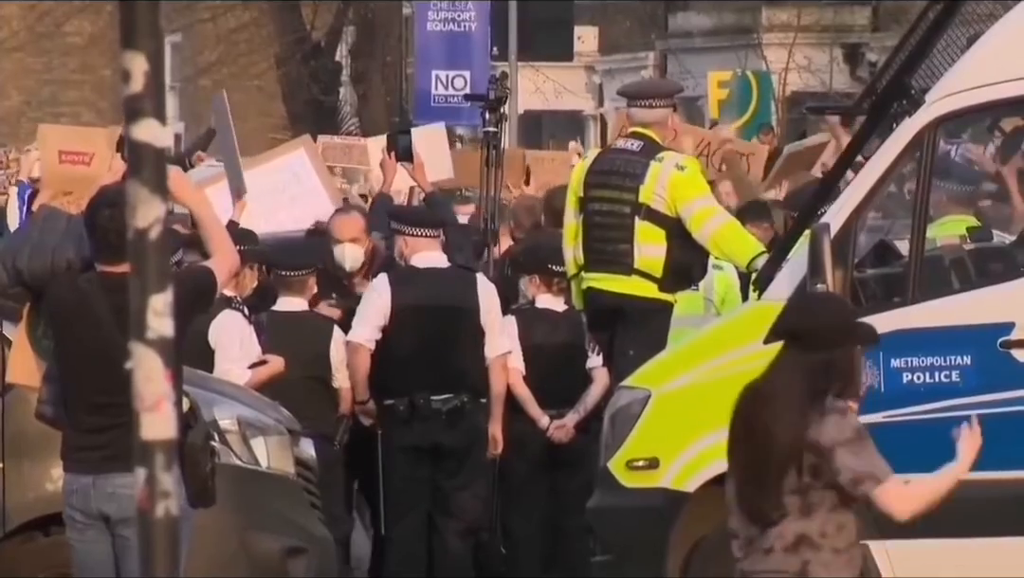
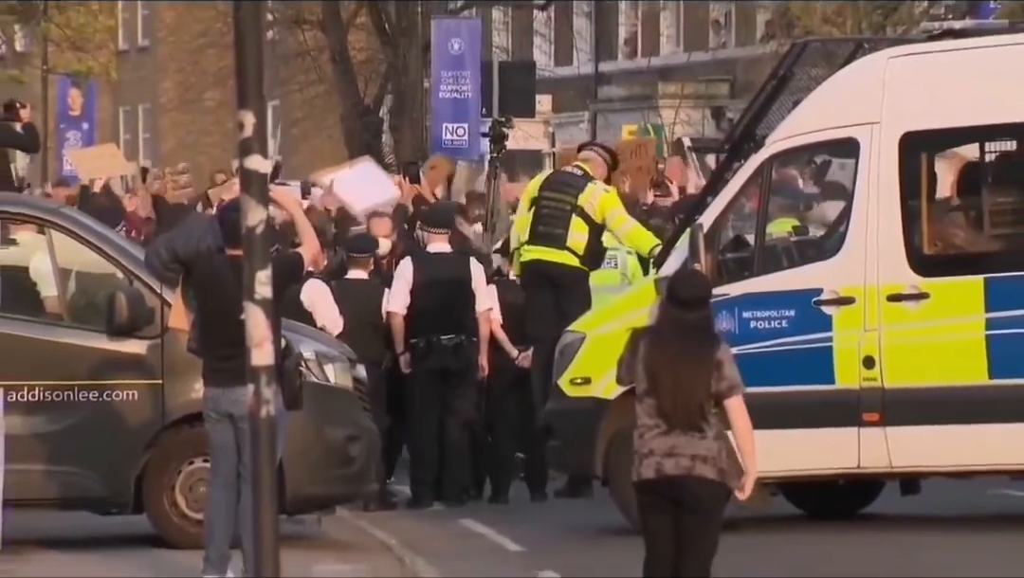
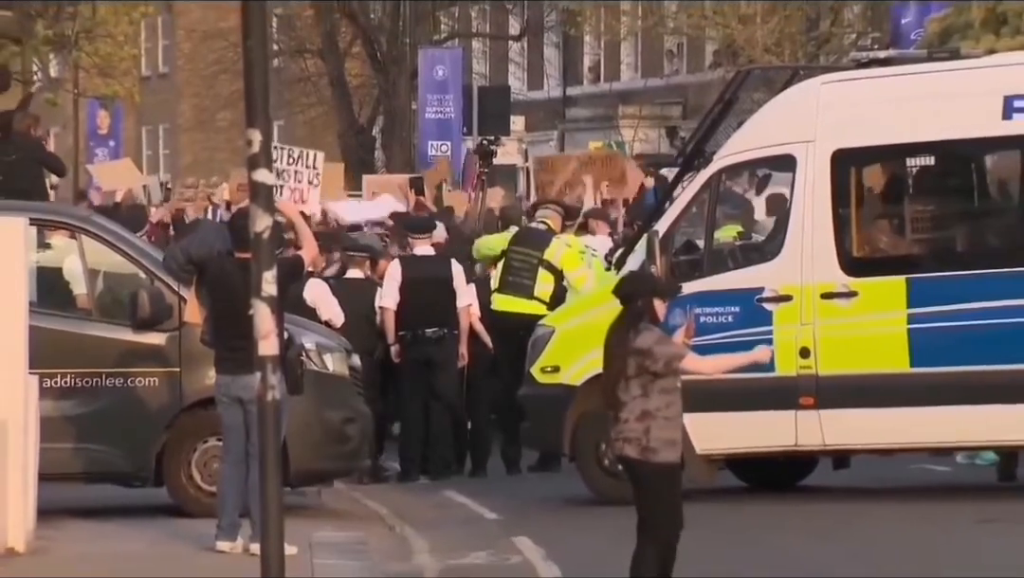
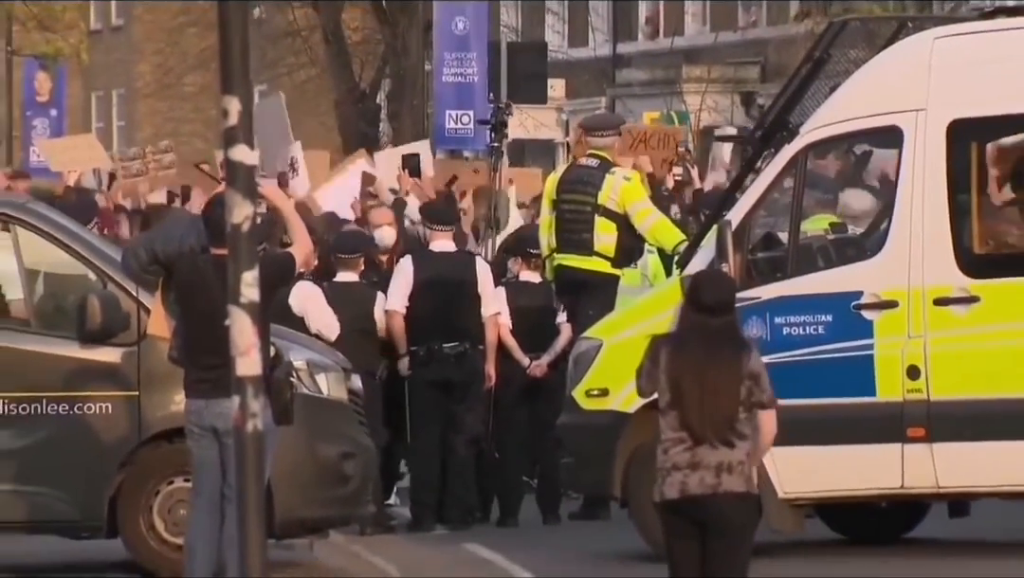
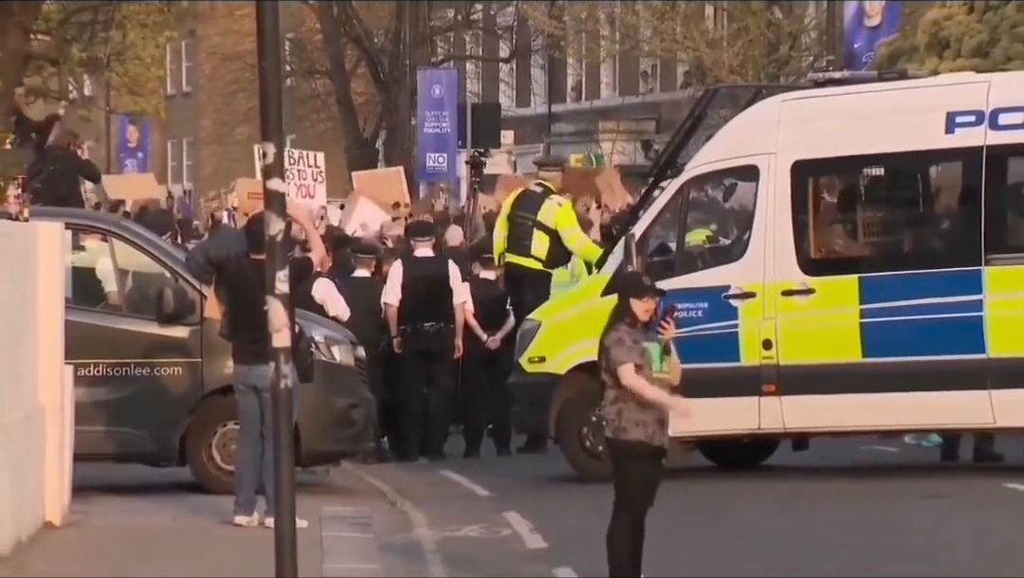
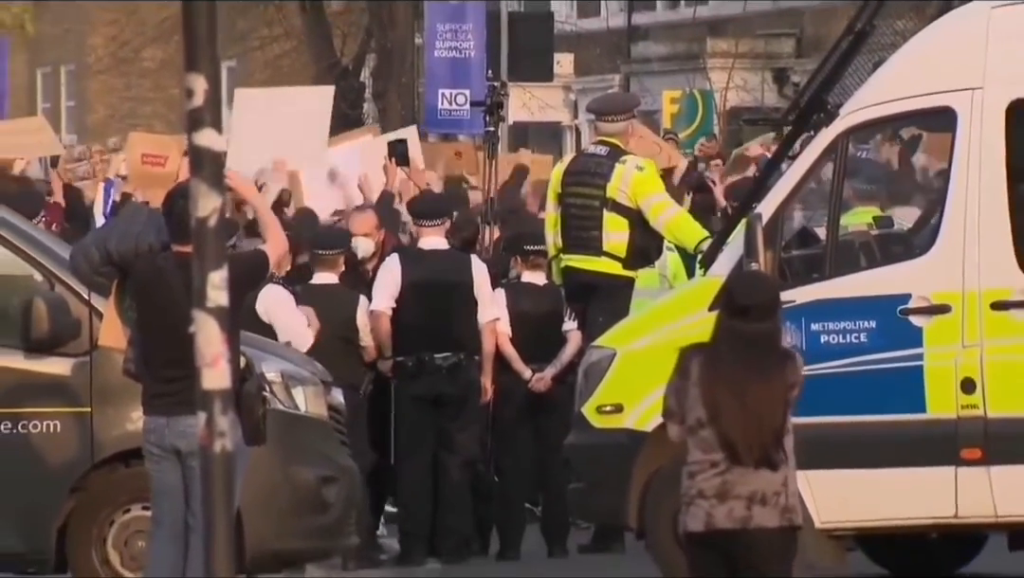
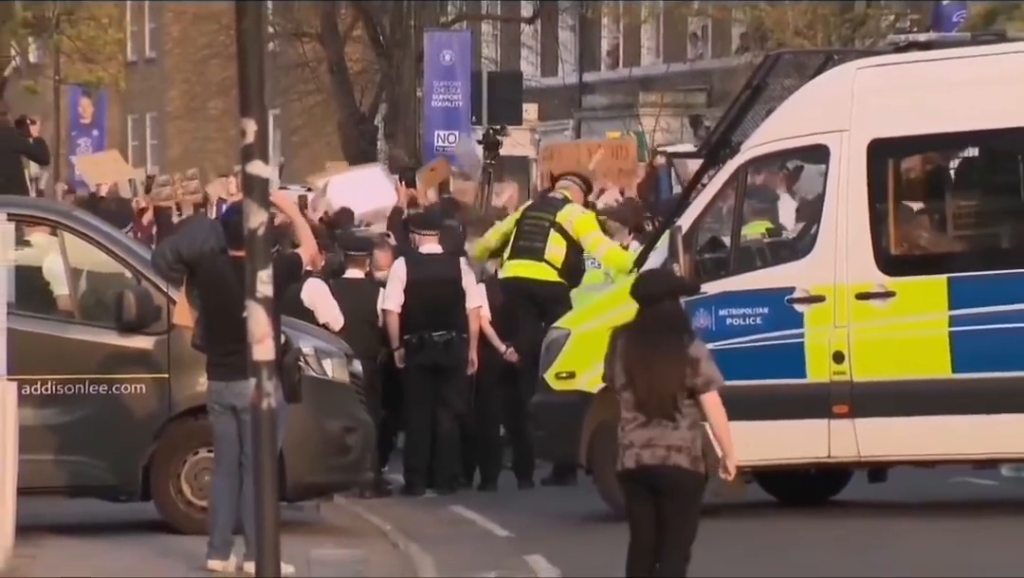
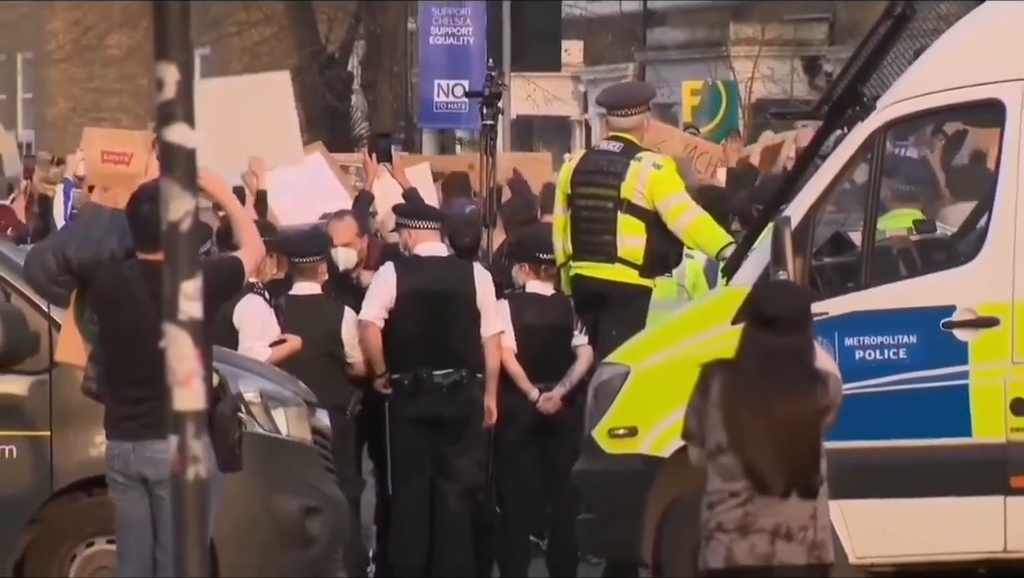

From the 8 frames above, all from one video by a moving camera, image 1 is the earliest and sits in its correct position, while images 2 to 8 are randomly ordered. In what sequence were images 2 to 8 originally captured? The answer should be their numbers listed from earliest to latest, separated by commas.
8, 6, 4, 2, 7, 3, 5
